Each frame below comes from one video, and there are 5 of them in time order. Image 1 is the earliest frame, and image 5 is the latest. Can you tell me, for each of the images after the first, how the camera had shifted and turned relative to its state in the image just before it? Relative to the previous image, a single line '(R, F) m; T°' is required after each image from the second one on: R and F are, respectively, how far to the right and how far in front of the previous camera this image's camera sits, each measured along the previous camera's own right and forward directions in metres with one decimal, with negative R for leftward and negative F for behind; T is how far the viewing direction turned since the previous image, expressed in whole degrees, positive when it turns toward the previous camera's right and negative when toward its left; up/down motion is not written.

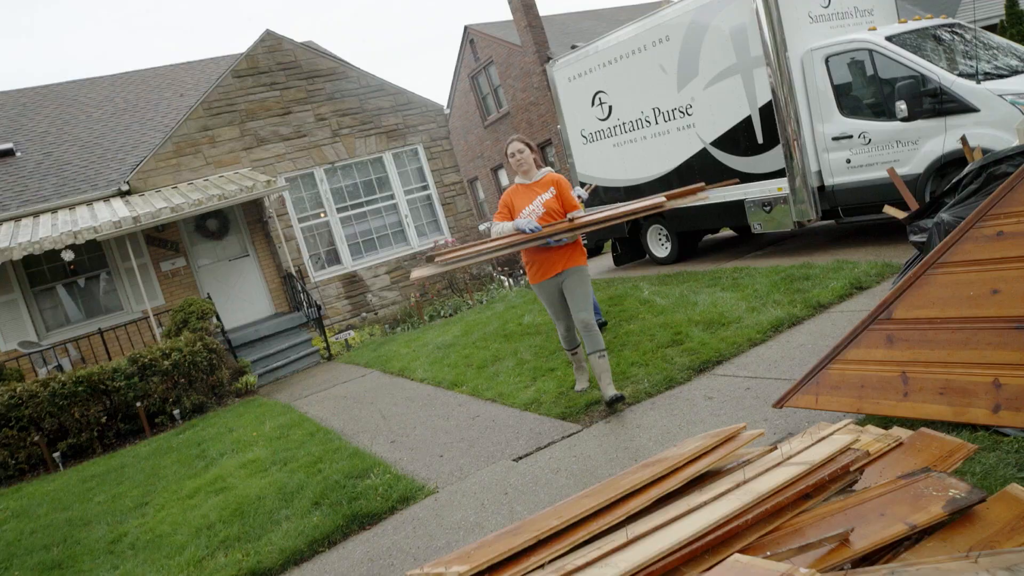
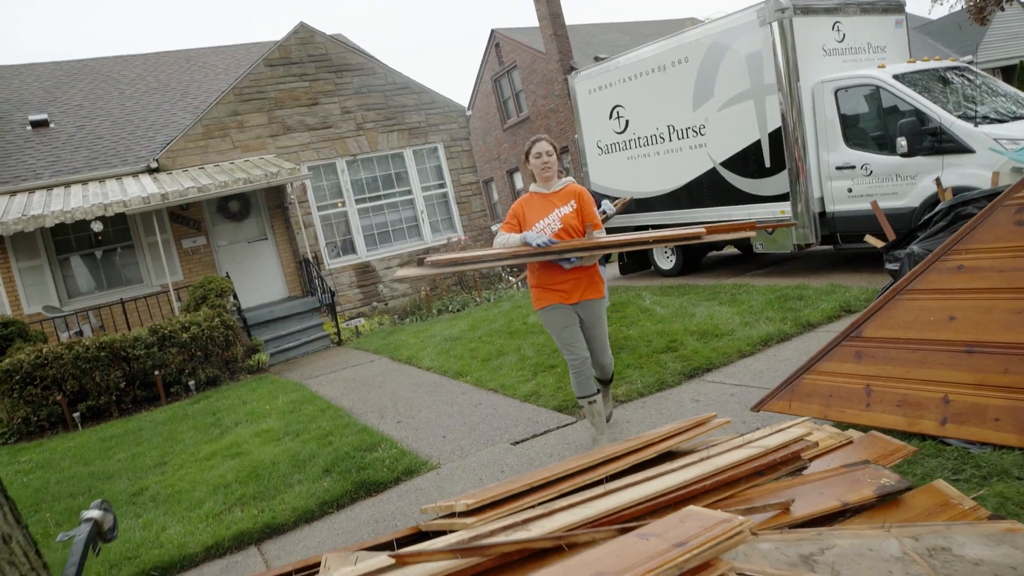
(0.0, -0.4) m; 0°
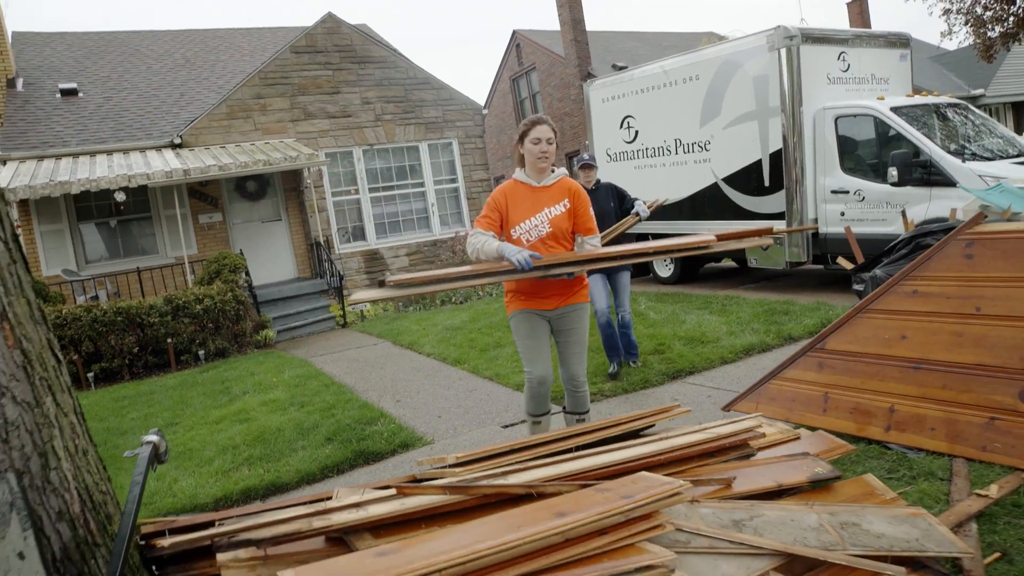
(0.0, -0.4) m; 0°
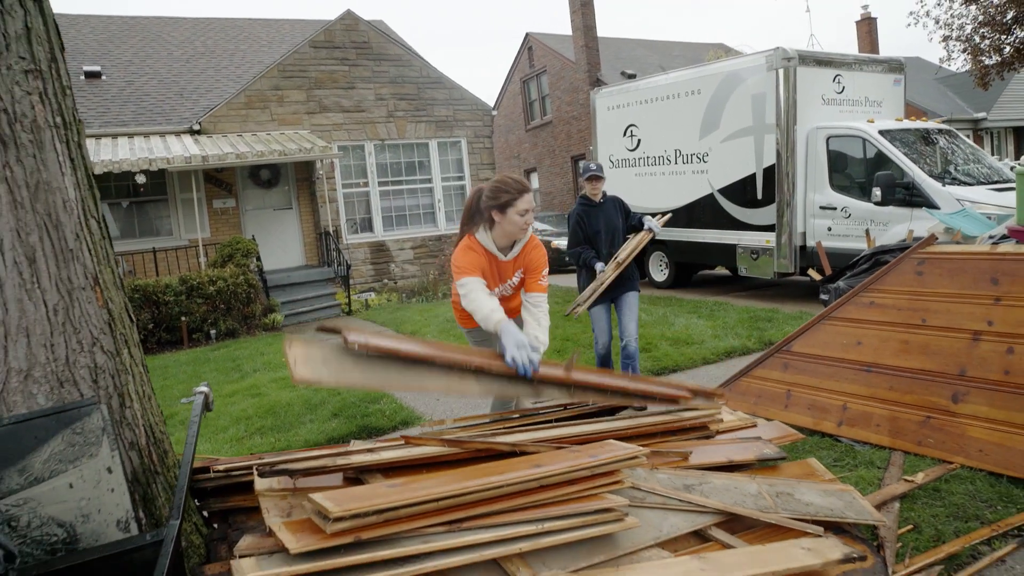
(0.0, -0.4) m; 0°
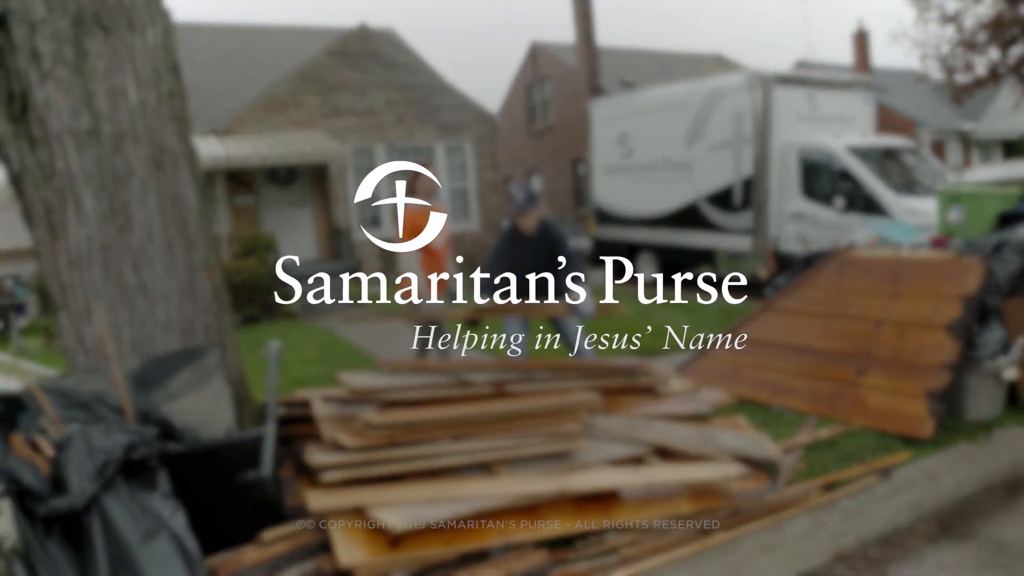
(0.0, -0.9) m; 0°
